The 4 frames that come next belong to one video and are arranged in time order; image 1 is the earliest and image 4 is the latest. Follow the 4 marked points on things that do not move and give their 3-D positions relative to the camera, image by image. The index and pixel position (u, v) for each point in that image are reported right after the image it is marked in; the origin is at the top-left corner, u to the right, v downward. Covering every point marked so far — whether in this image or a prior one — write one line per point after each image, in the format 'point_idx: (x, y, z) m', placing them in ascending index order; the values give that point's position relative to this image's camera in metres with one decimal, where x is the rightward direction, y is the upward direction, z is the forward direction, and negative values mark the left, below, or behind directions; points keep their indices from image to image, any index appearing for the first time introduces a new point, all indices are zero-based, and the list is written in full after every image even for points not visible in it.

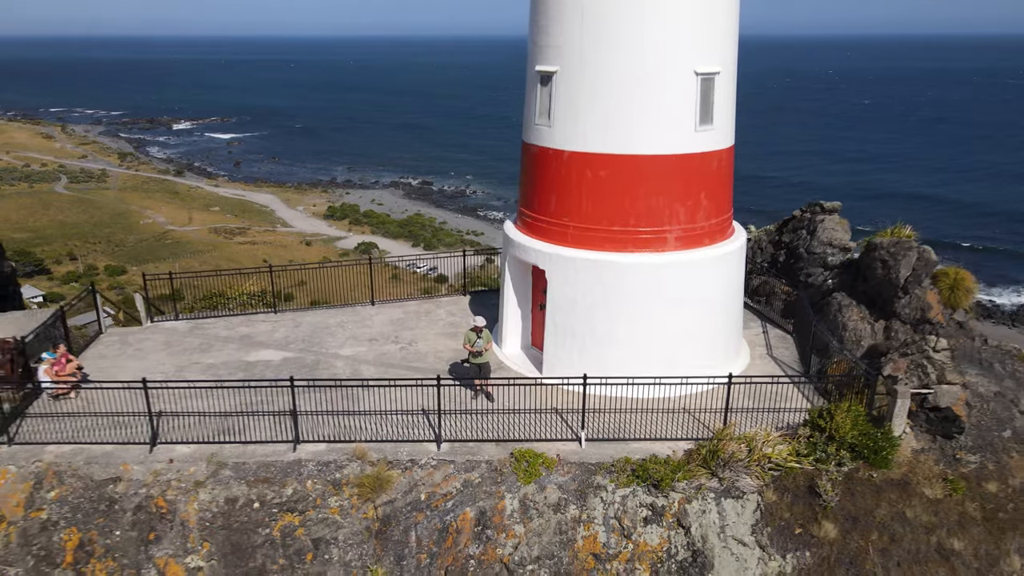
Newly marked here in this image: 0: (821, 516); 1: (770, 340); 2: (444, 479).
0: (+3.1, -2.3, +7.5) m
1: (+3.9, -0.7, +11.6) m
2: (-0.7, -2.1, +7.9) m
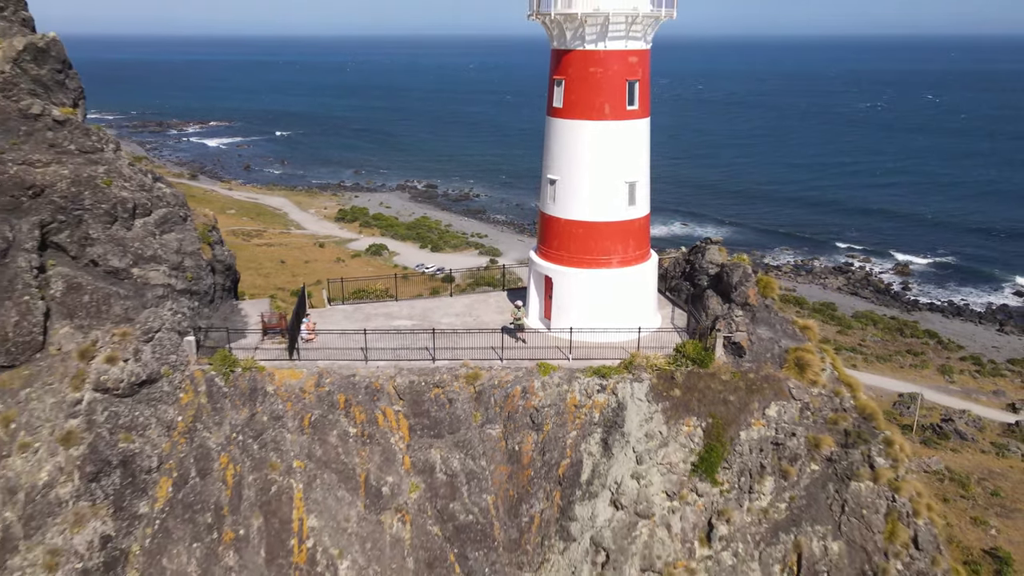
0: (+3.7, -2.2, +17.1) m
1: (+4.5, -0.7, +21.1) m
2: (-0.1, -2.0, +17.5) m
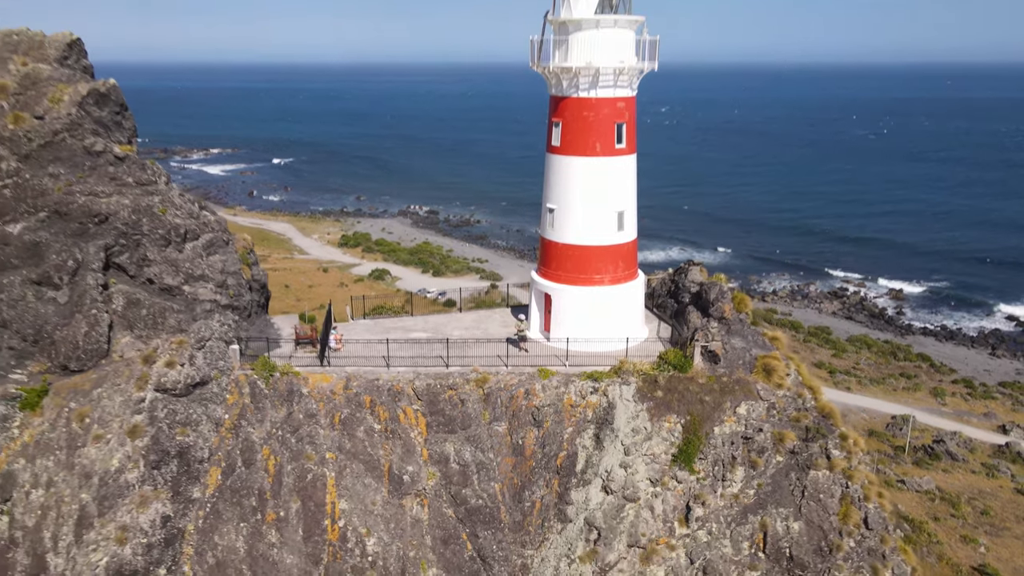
0: (+3.8, -2.6, +19.7) m
1: (+4.6, -1.2, +23.7) m
2: (0.0, -2.4, +20.0) m
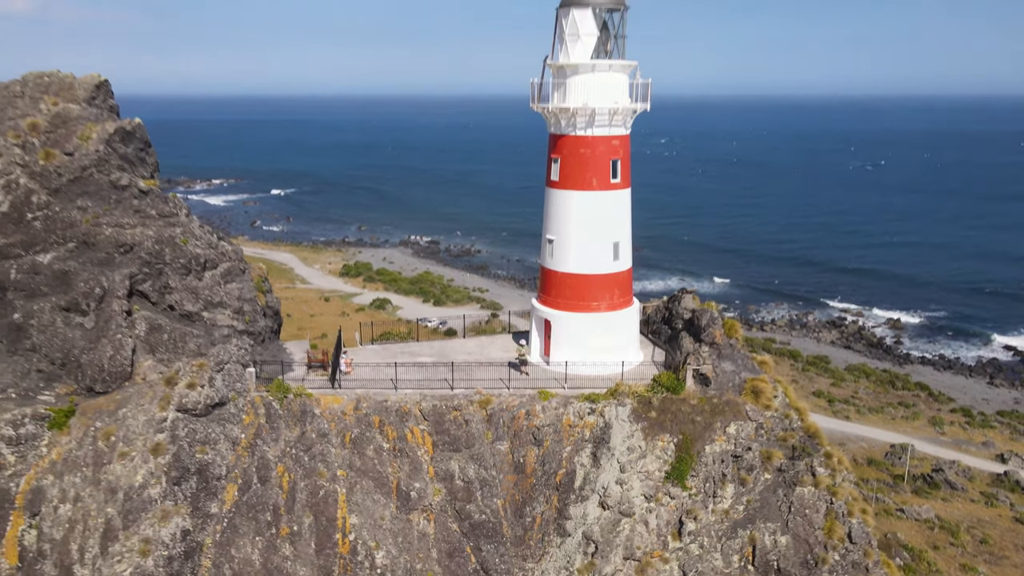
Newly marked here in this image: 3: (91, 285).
0: (+3.8, -3.3, +20.8) m
1: (+4.7, -2.1, +24.9) m
2: (0.0, -3.2, +21.1) m
3: (-11.1, +0.1, +19.8) m
